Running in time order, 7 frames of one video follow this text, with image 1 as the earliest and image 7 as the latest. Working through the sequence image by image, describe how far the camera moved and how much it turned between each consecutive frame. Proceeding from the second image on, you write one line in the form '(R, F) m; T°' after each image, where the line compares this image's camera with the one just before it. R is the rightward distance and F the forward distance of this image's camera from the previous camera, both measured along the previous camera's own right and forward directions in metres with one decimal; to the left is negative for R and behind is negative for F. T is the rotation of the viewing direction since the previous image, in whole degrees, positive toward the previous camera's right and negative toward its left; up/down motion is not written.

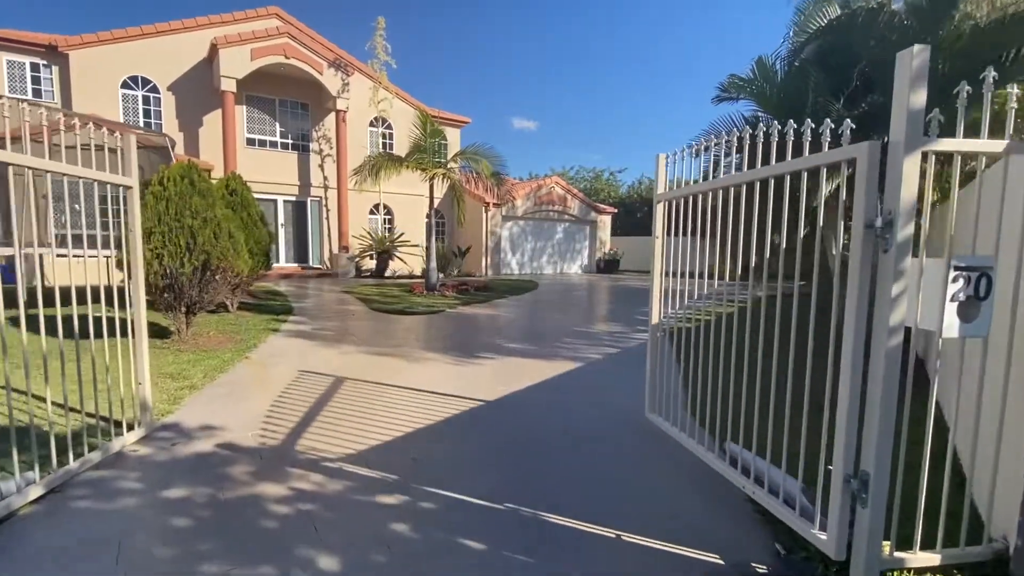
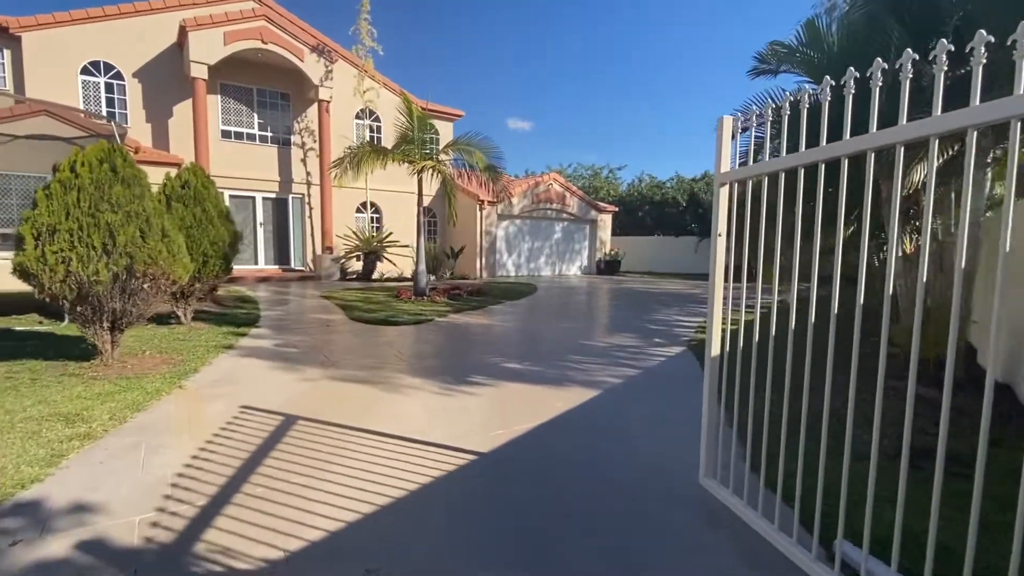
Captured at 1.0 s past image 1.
(0.0, +1.2) m; +1°
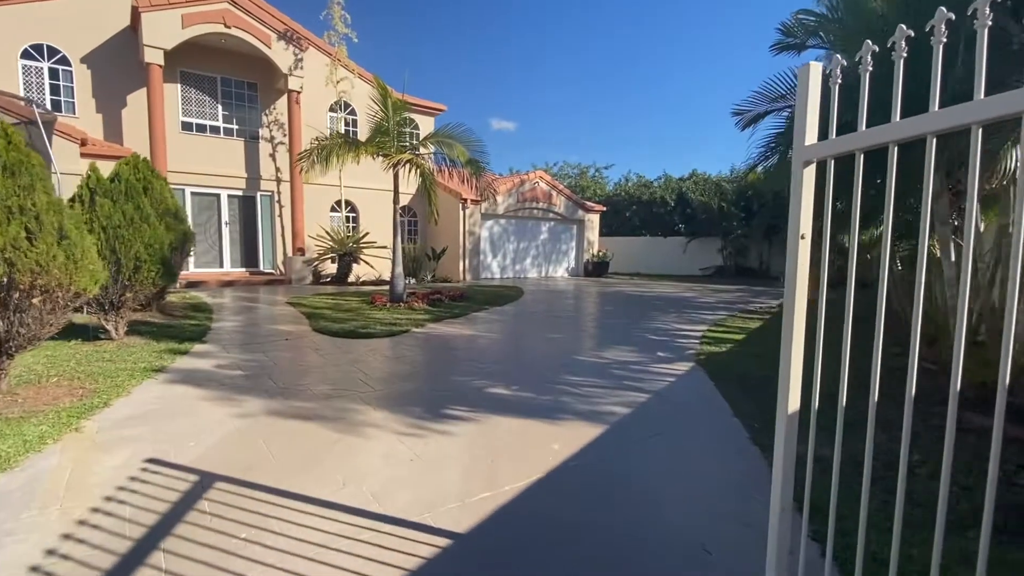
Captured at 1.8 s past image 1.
(0.0, +1.0) m; +2°
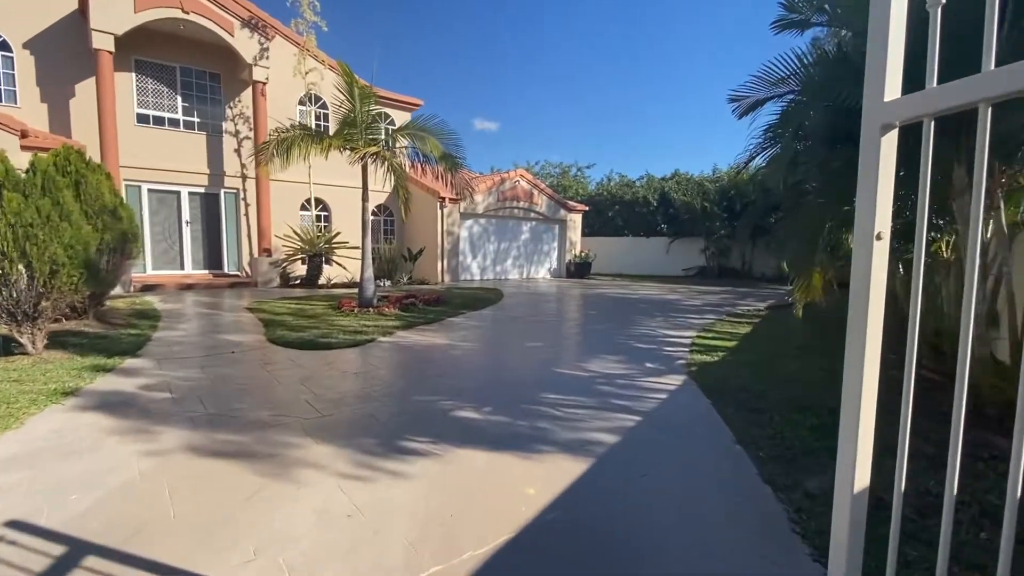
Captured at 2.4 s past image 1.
(+0.1, +0.7) m; +2°
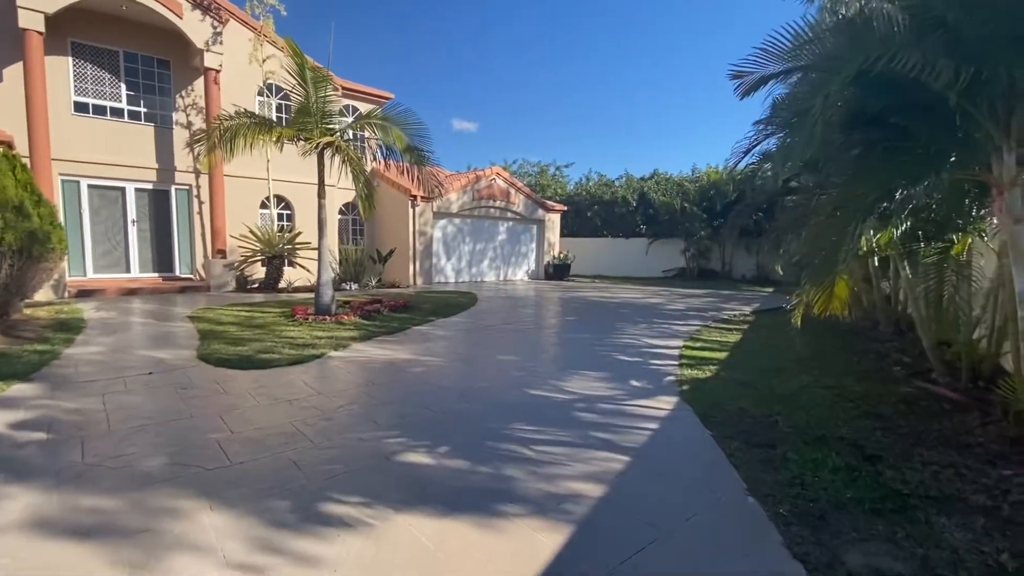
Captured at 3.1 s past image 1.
(+0.1, +0.8) m; +2°
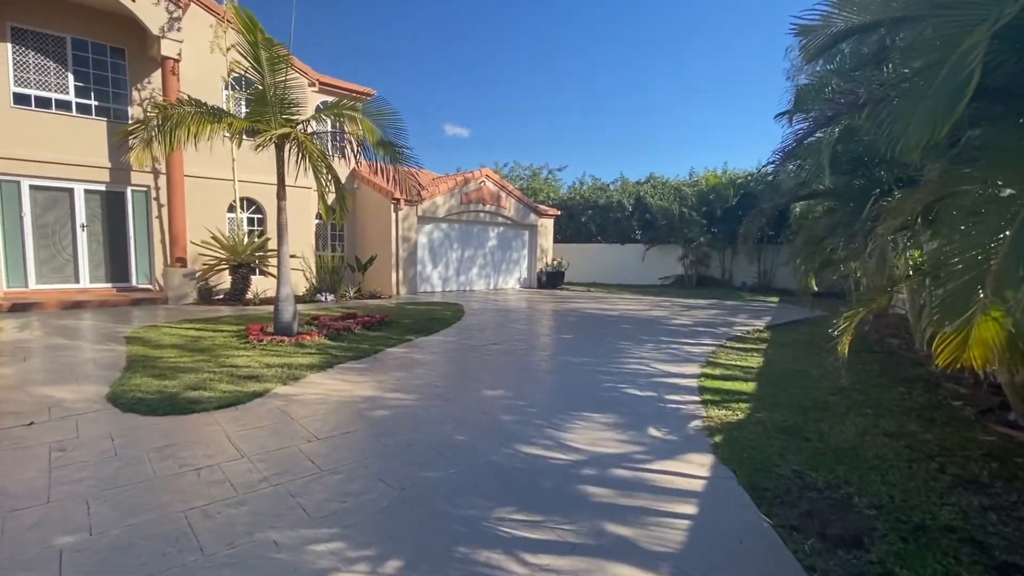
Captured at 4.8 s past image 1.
(0.0, +1.2) m; +1°
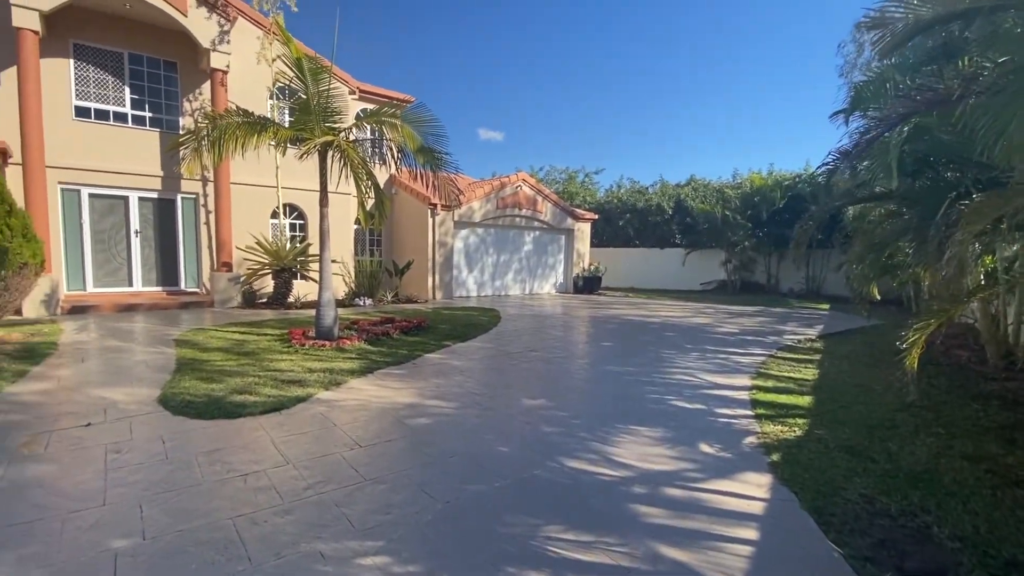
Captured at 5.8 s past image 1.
(-0.1, +0.1) m; -4°
